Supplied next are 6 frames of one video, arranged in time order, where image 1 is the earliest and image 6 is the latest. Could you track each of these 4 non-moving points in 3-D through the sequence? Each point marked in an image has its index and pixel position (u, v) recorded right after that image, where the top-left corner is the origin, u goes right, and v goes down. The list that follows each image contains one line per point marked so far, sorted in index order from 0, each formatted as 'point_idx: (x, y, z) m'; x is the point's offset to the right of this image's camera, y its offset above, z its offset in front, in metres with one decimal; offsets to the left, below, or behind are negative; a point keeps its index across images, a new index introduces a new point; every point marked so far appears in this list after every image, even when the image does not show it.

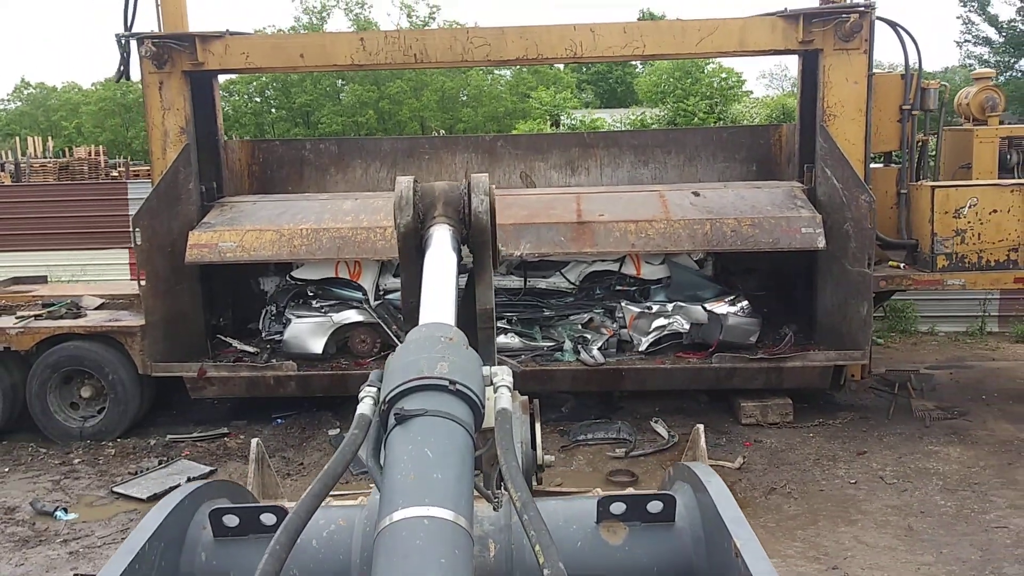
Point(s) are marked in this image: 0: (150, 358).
0: (-1.5, -0.3, +3.9) m
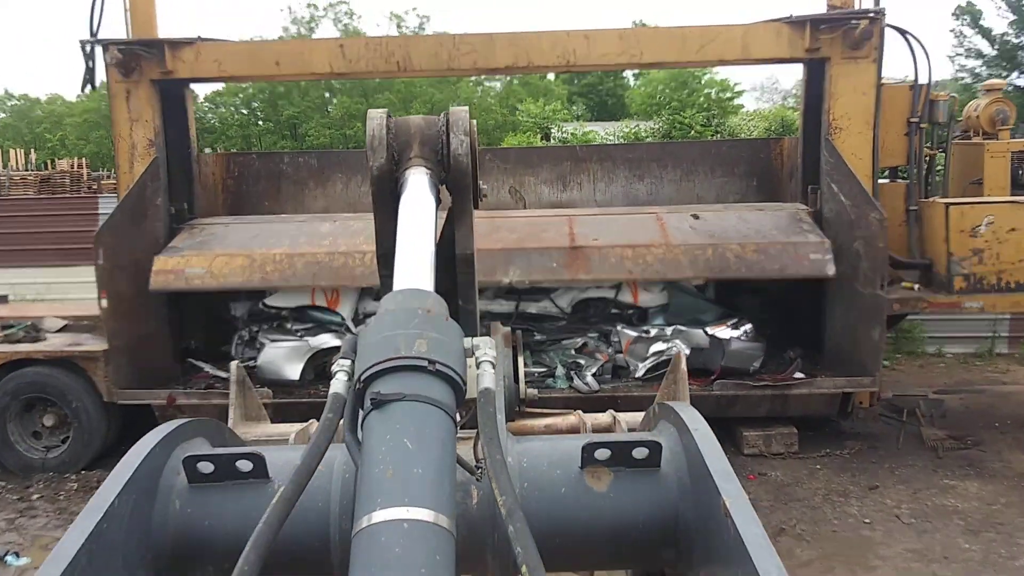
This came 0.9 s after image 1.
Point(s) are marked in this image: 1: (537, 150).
0: (-1.5, -0.4, +3.7) m
1: (+0.2, +0.7, +4.7) m
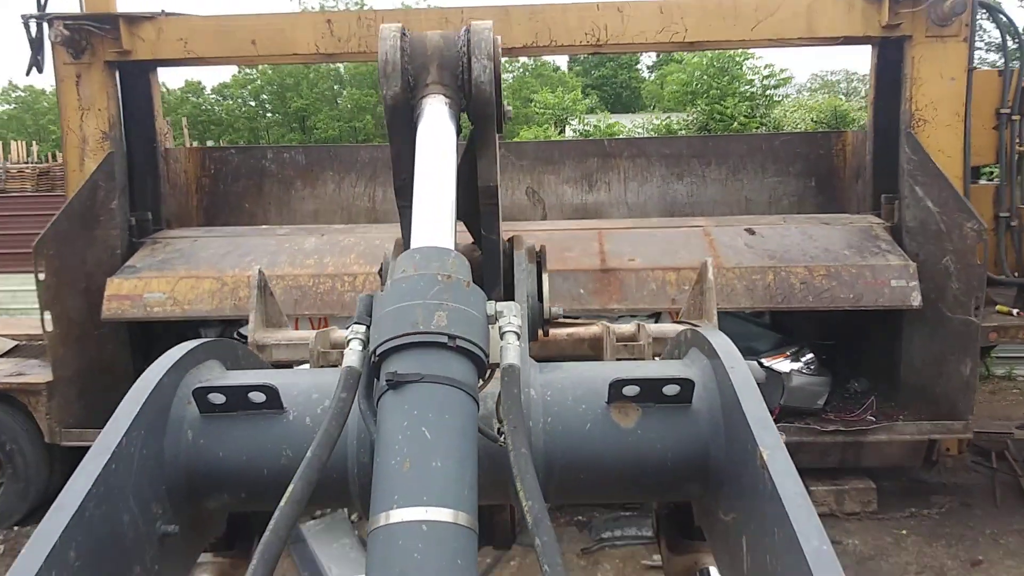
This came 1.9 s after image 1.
0: (-1.5, -0.4, +3.1) m
1: (+0.2, +0.6, +4.1) m
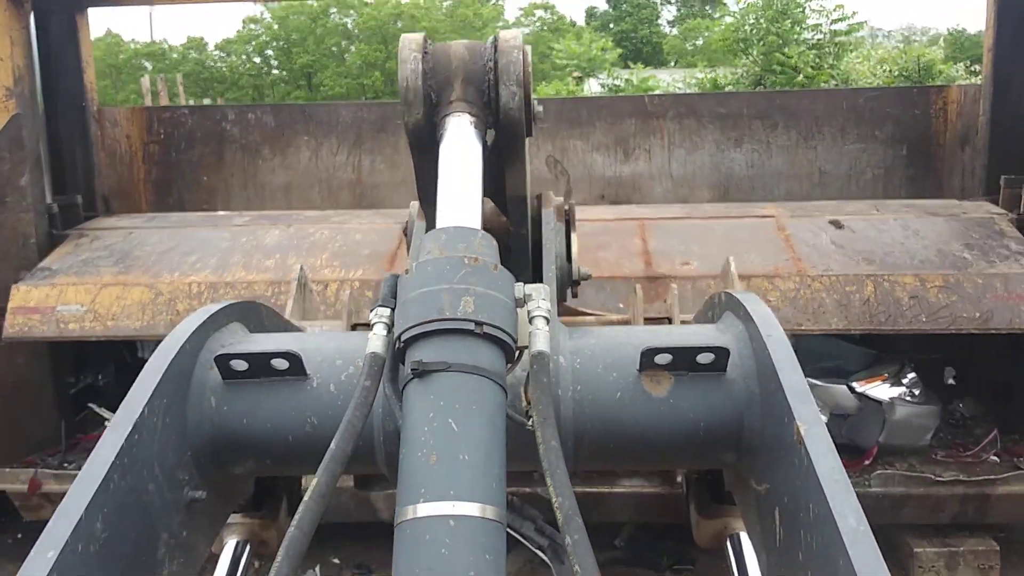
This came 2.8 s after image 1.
0: (-1.4, -0.4, +2.5) m
1: (+0.3, +0.7, +3.4) m
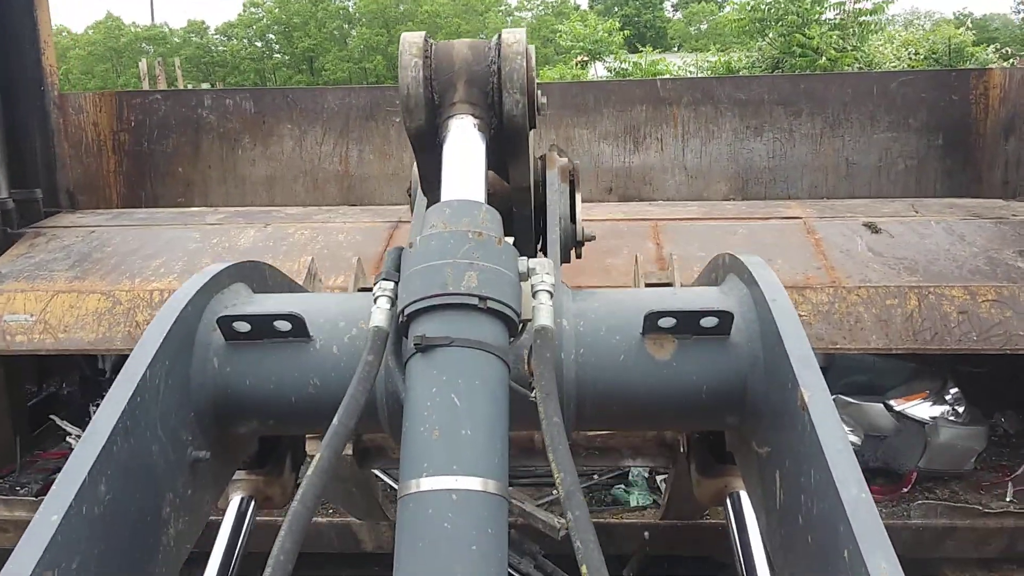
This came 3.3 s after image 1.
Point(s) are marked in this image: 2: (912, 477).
0: (-1.4, -0.5, +2.2) m
1: (+0.3, +0.7, +3.1) m
2: (+0.9, -0.4, +2.2) m
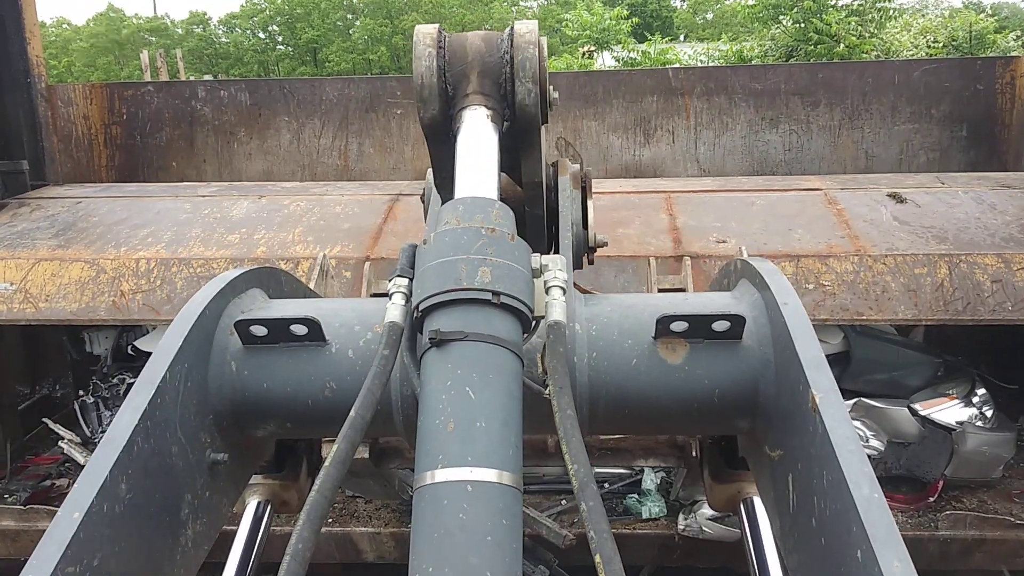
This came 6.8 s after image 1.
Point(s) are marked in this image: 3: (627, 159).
0: (-1.4, -0.5, +2.1) m
1: (+0.3, +0.7, +3.0) m
2: (+1.0, -0.4, +2.1) m
3: (+0.4, +0.4, +3.1) m
